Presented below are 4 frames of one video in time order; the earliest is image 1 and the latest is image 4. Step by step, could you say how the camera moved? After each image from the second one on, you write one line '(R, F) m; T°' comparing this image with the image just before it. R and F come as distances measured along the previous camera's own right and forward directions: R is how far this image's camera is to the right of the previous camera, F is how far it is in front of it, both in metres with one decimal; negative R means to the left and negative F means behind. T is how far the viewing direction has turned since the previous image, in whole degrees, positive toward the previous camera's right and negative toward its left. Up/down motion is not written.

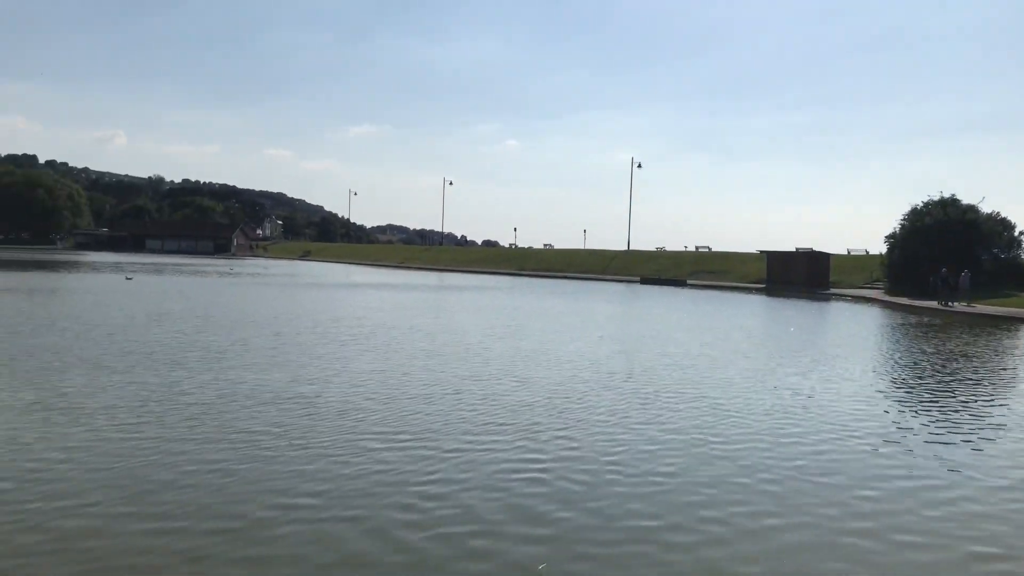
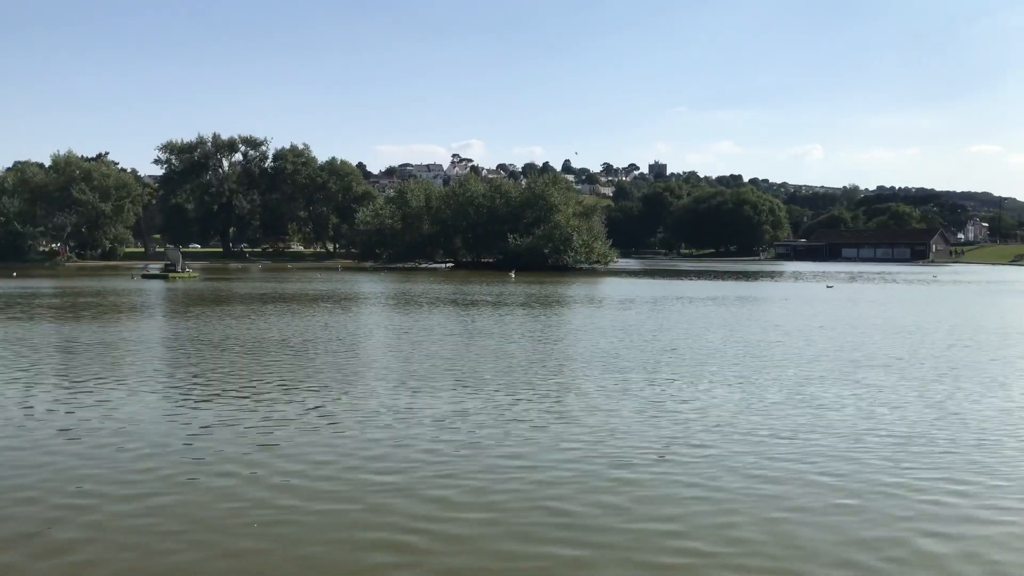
(-0.5, +0.3) m; -43°
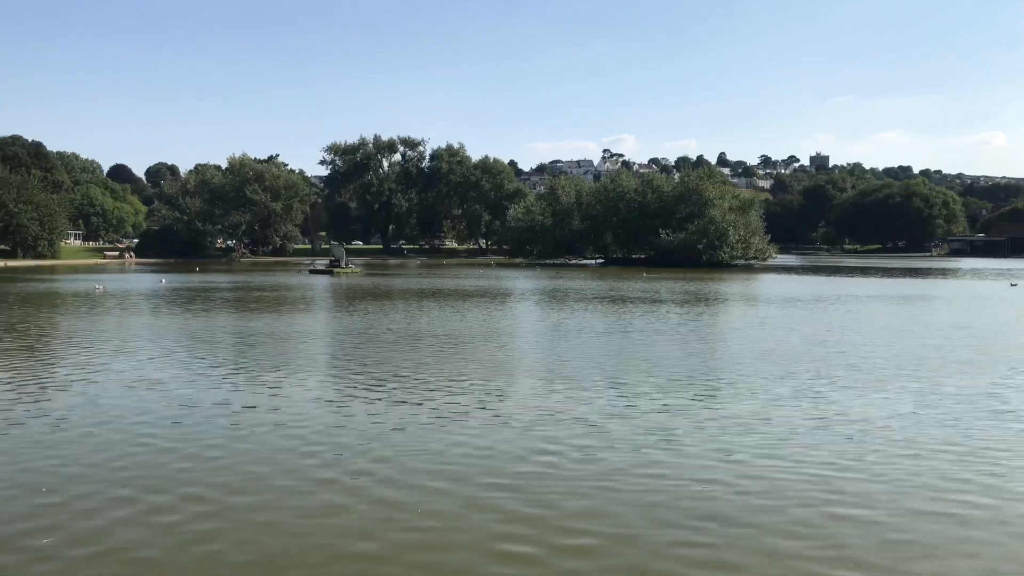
(-0.1, +0.4) m; -10°
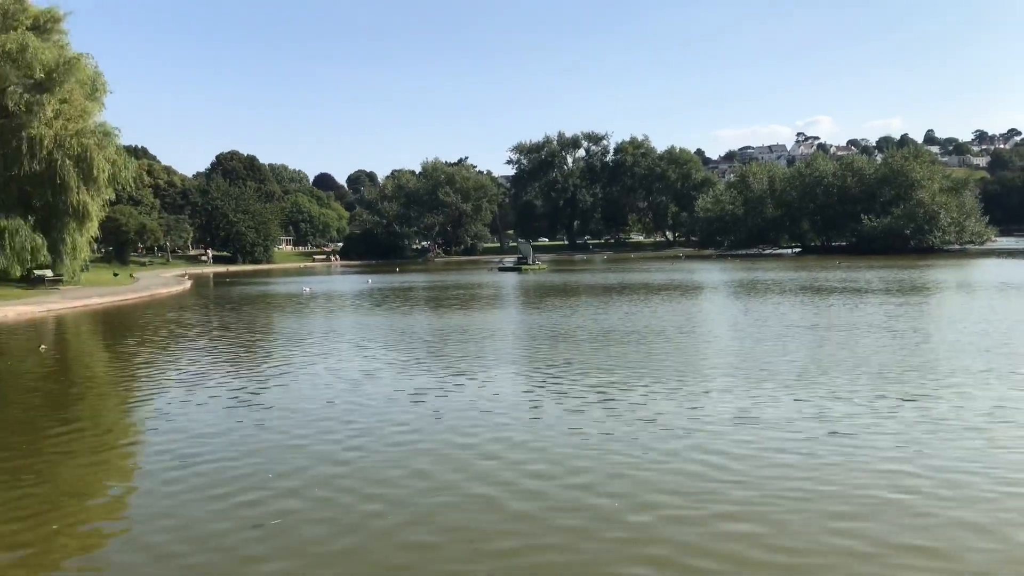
(-0.2, +0.4) m; -12°
